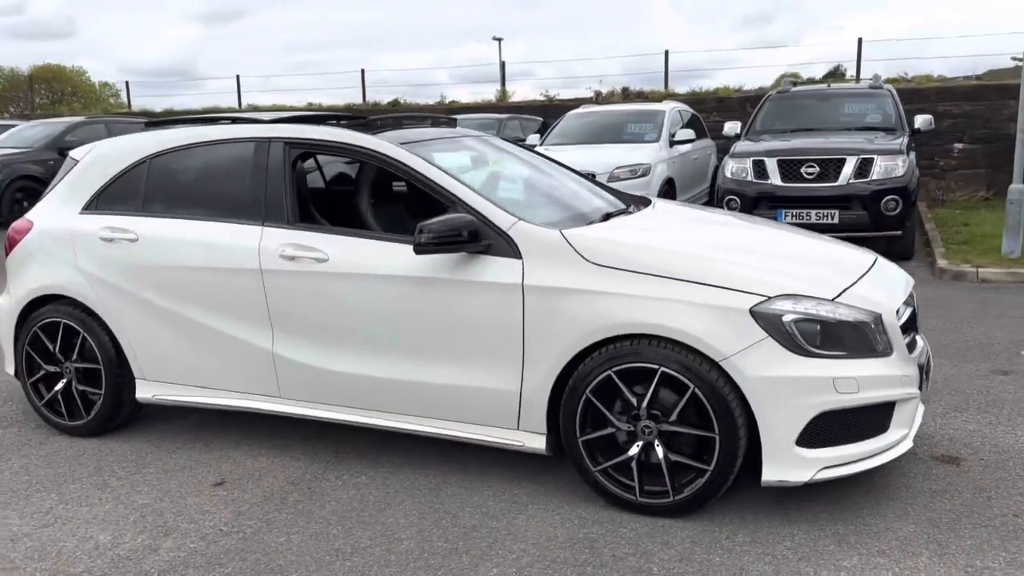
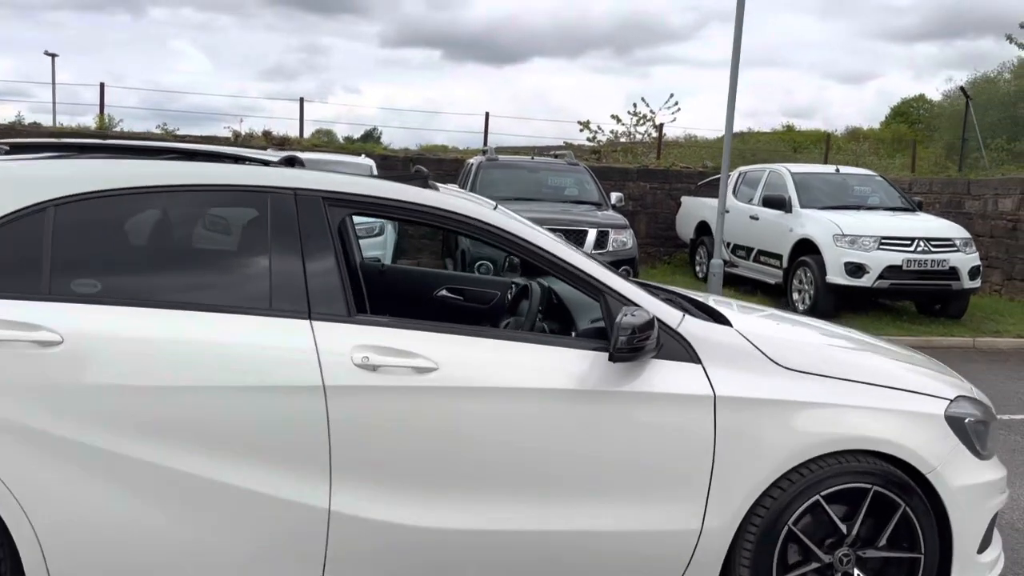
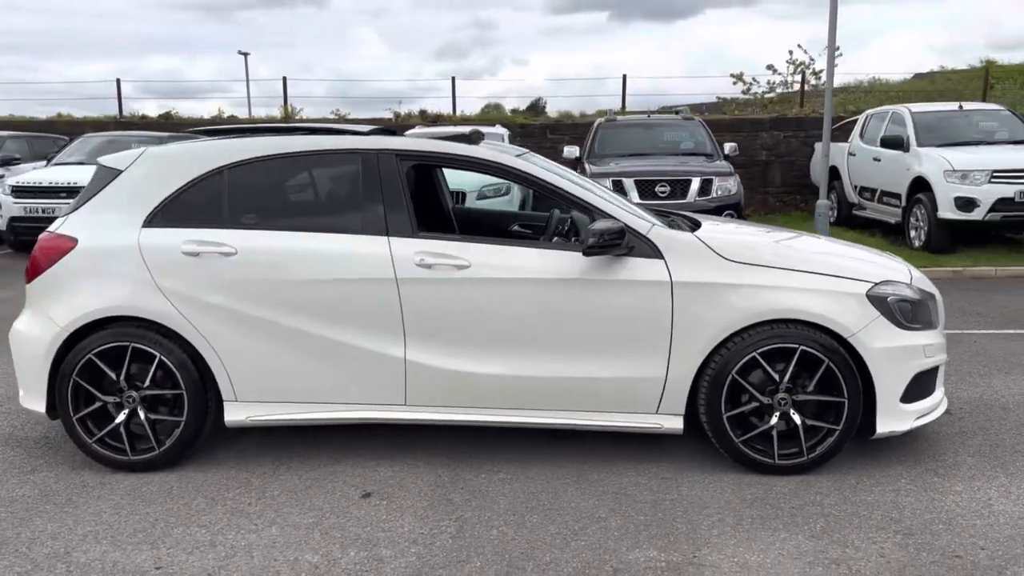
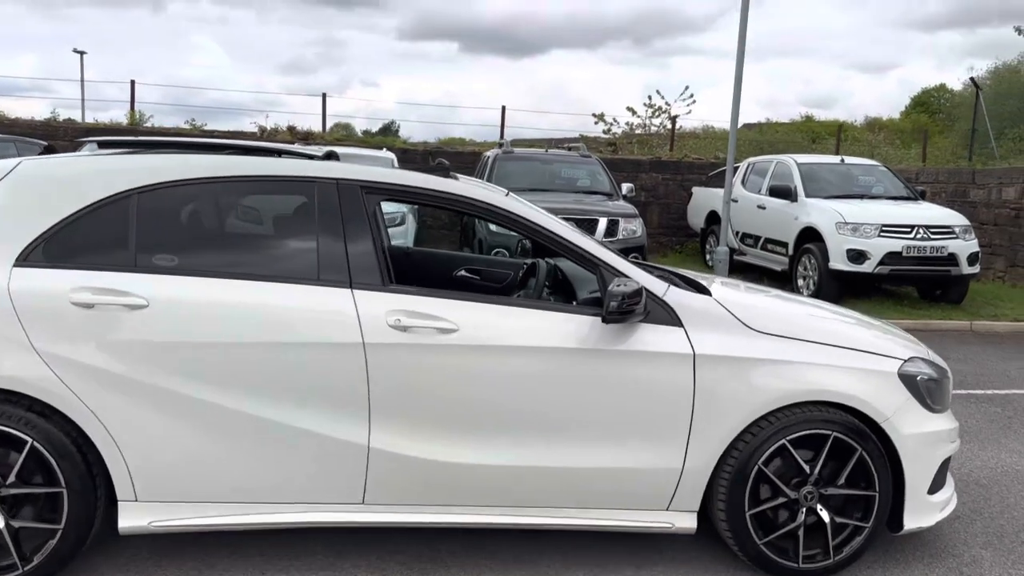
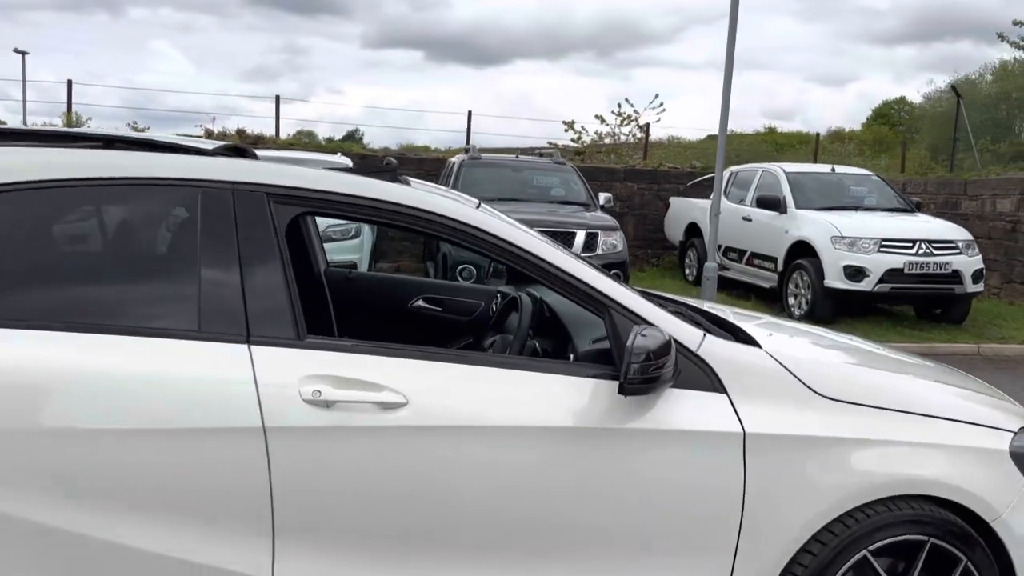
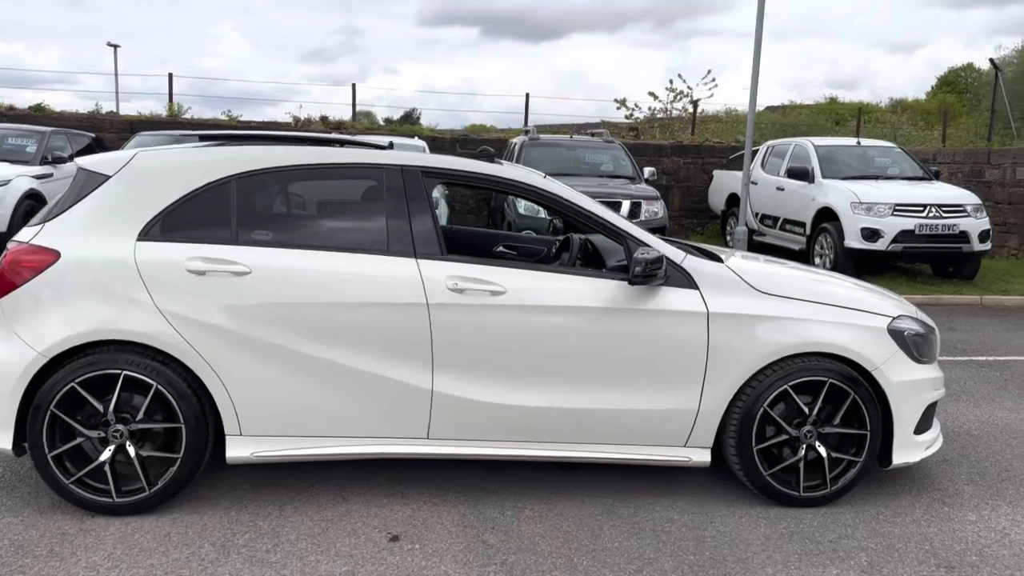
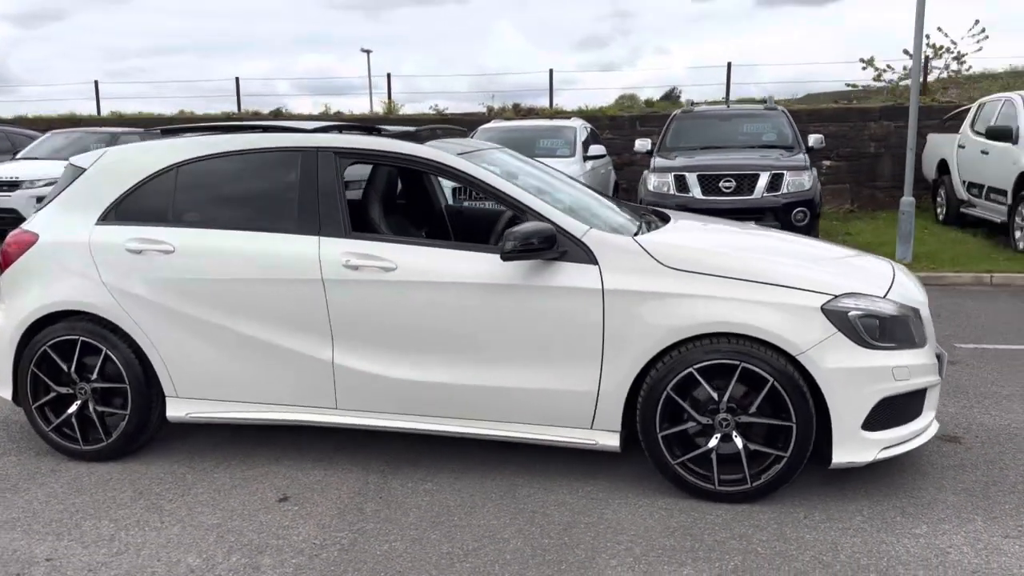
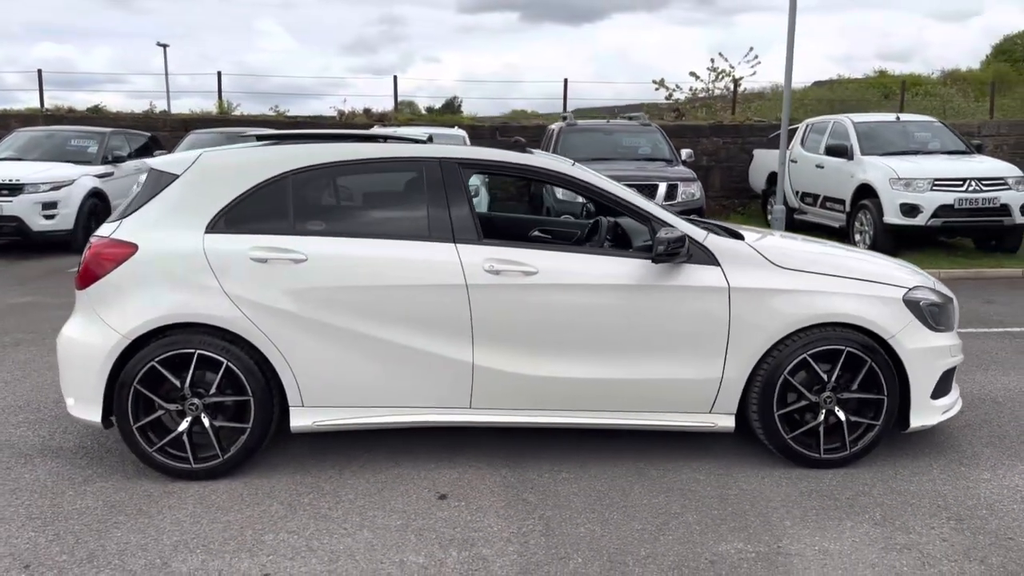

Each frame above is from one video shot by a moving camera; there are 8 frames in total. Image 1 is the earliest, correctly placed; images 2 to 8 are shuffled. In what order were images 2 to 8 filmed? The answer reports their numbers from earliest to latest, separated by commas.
7, 3, 8, 6, 4, 2, 5
